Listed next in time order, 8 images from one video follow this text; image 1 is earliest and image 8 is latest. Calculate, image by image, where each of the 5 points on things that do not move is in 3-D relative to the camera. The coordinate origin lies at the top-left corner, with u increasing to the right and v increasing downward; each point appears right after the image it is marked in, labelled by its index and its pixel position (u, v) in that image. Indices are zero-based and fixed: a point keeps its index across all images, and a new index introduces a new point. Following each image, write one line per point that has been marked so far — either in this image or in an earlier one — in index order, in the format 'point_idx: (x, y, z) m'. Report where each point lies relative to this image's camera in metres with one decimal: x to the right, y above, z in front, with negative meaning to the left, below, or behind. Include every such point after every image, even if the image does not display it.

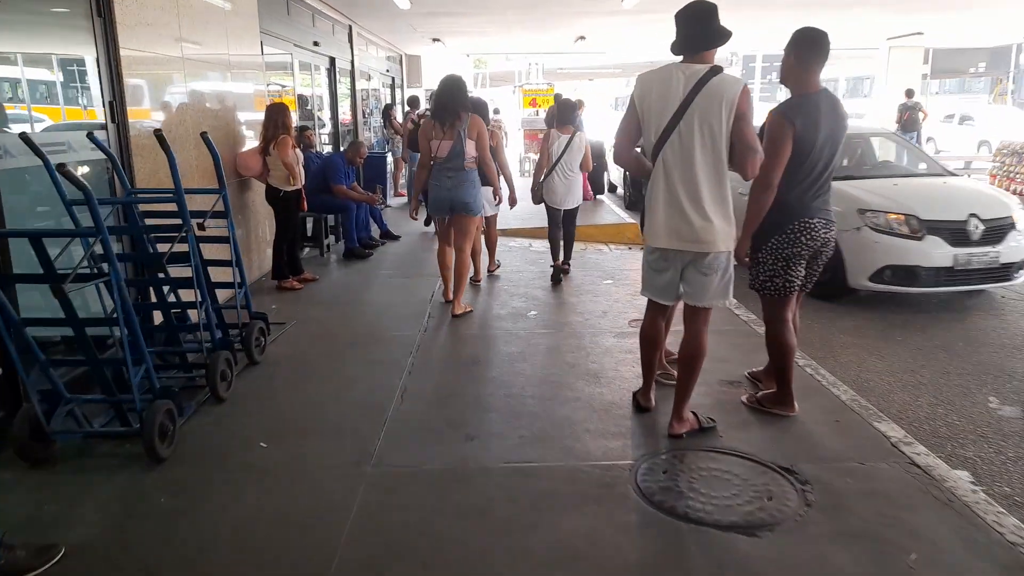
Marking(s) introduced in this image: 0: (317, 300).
0: (-1.7, -0.1, +6.5) m
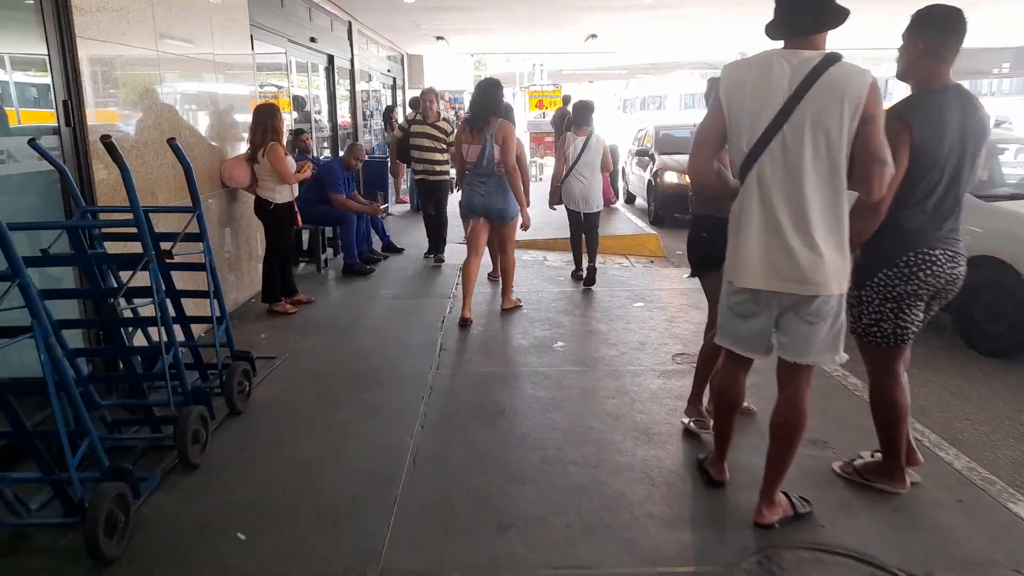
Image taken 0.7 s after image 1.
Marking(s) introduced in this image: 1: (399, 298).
0: (-1.6, -0.3, +5.7) m
1: (-1.0, -0.1, +6.6) m
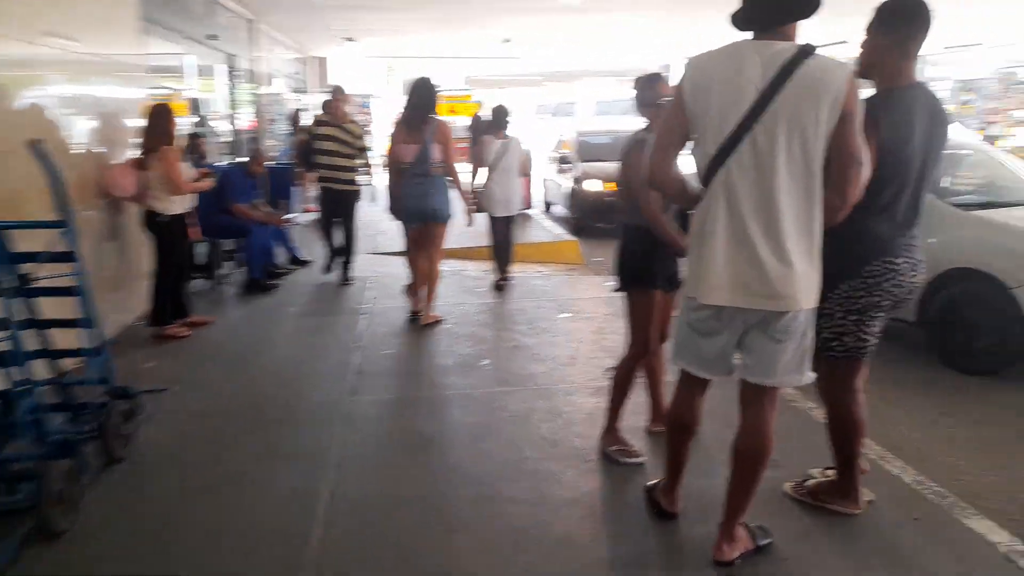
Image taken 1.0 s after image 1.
0: (-2.2, -0.5, +5.2) m
1: (-1.7, -0.2, +6.1) m
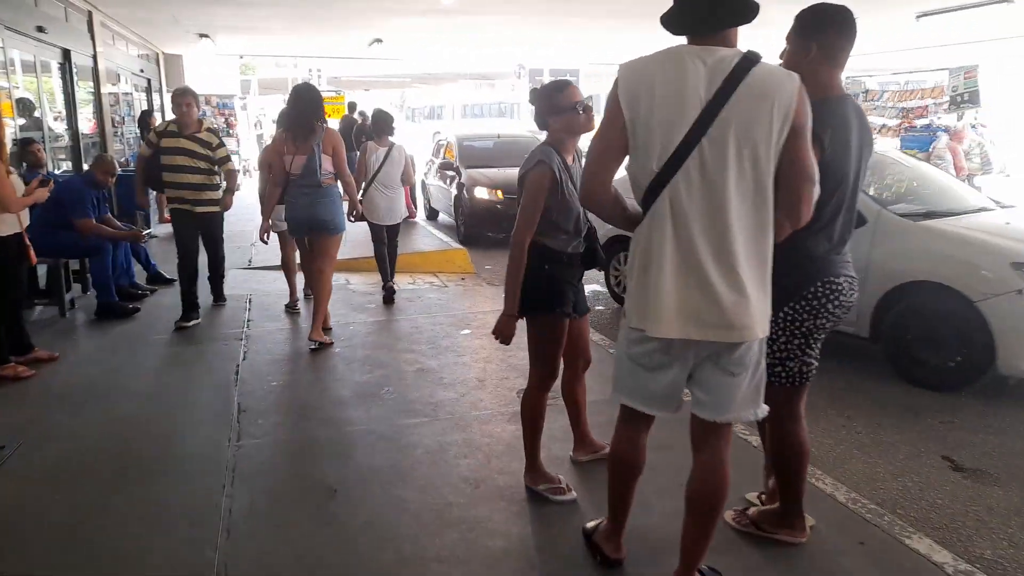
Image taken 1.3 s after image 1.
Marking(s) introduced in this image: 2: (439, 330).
0: (-2.8, -0.7, +4.4) m
1: (-2.5, -0.4, +5.4) m
2: (-0.6, -0.3, +5.8) m
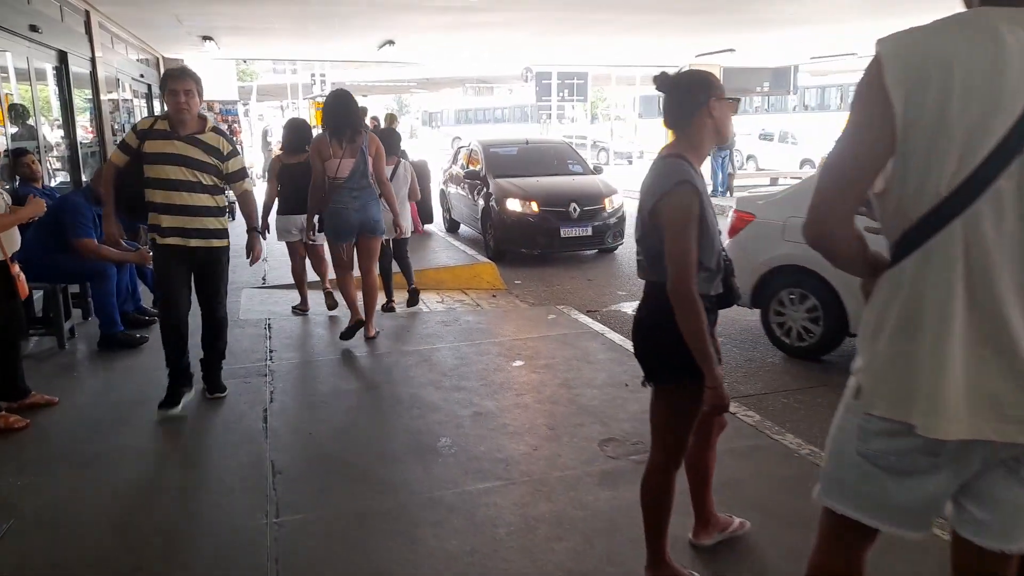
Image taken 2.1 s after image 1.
0: (-2.4, -0.9, +3.8) m
1: (-2.1, -0.6, +4.8) m
2: (-0.2, -0.5, +5.1) m
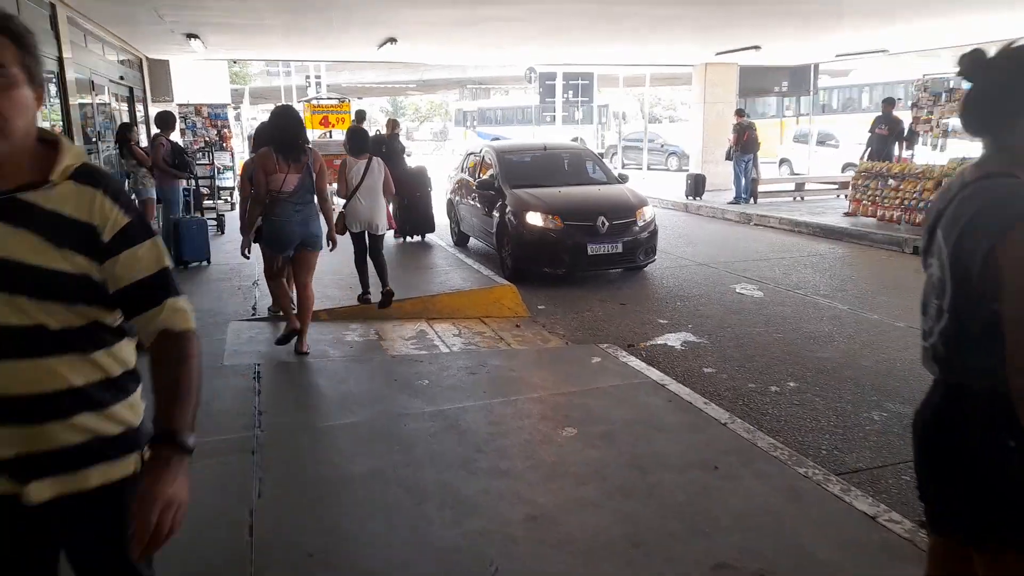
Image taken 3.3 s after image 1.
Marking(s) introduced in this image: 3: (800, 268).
0: (-2.1, -1.2, +2.7) m
1: (-1.8, -0.9, +3.7) m
2: (+0.1, -0.8, +4.1) m
3: (+4.0, +0.3, +9.8) m
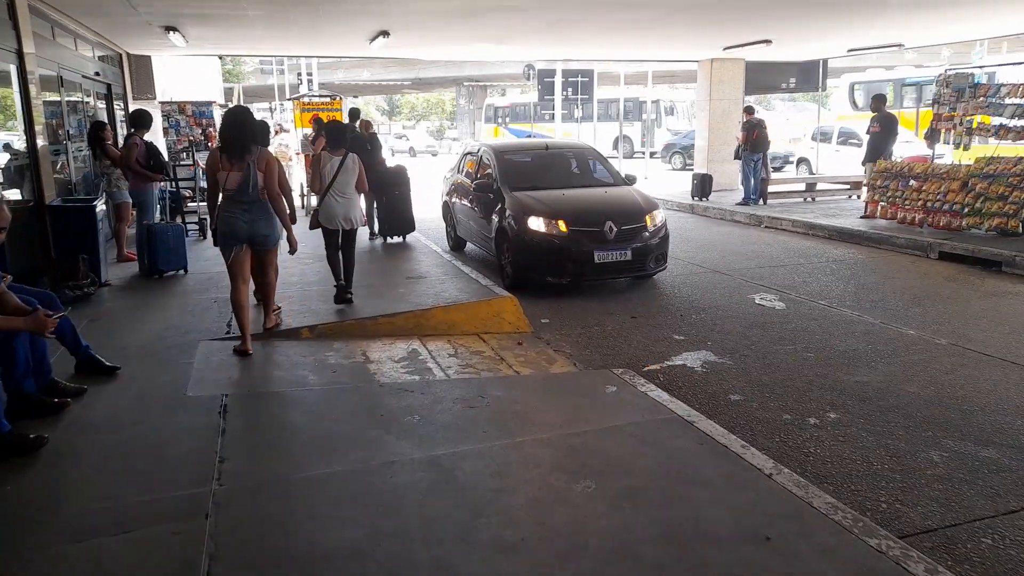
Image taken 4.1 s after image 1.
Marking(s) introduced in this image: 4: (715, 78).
0: (-2.0, -1.3, +2.1) m
1: (-1.8, -1.1, +3.0) m
2: (+0.1, -0.9, +3.4) m
3: (+4.0, +0.2, +9.1) m
4: (+5.1, +5.2, +17.8) m
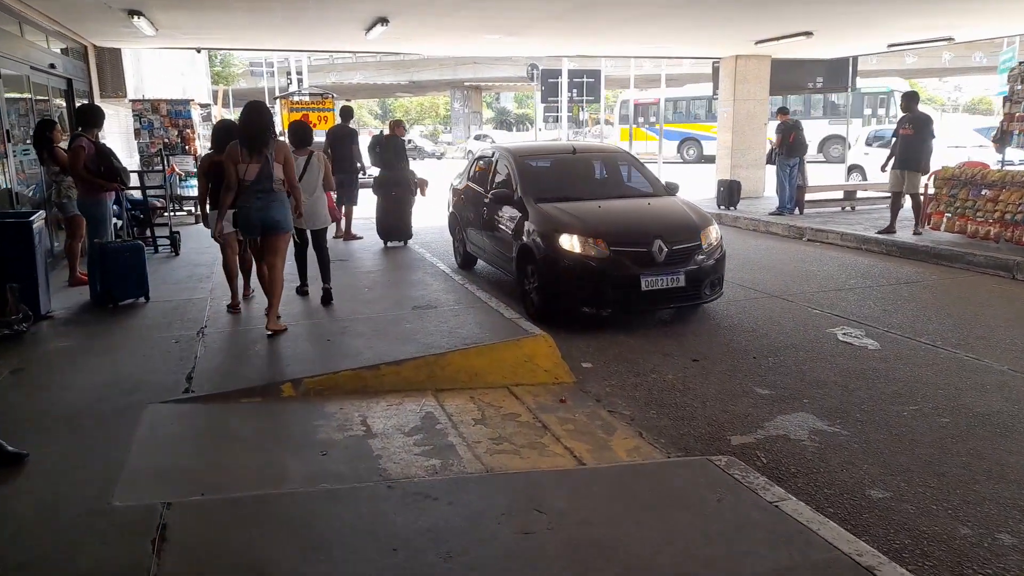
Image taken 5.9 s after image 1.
0: (-1.7, -1.6, +0.6) m
1: (-1.5, -1.4, +1.6) m
2: (+0.5, -1.2, +2.0) m
3: (+4.2, -0.1, +7.7) m
4: (+5.2, +4.9, +16.5) m
